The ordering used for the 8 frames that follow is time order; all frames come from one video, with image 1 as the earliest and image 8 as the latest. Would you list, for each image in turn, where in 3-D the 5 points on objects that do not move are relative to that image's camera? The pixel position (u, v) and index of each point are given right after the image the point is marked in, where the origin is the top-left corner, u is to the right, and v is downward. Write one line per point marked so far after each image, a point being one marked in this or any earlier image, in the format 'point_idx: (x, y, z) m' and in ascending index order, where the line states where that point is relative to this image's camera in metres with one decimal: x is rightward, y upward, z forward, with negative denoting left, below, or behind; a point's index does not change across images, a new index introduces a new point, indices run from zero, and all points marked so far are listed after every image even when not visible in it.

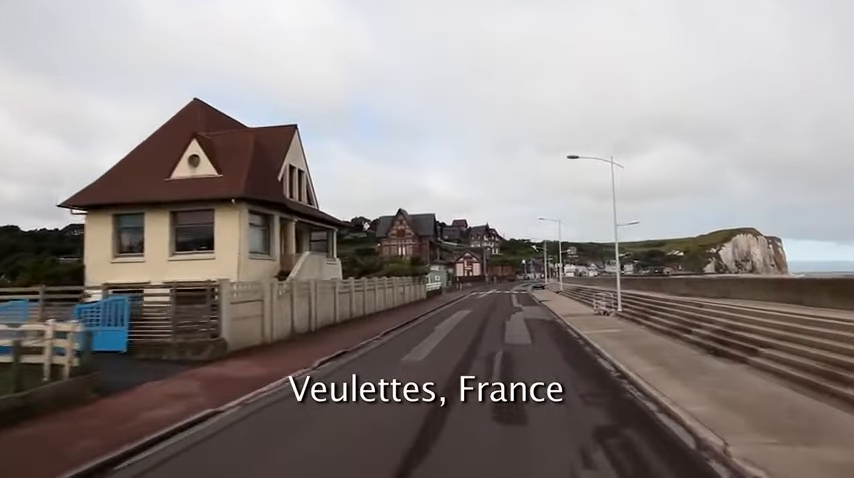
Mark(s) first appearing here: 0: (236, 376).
0: (-3.0, -2.3, +11.2) m
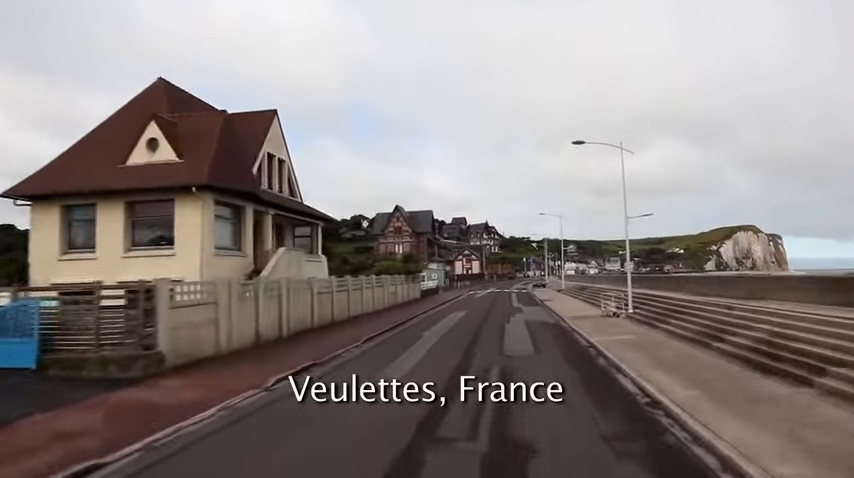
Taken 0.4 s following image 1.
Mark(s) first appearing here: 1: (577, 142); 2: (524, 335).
0: (-3.3, -2.2, +9.6) m
1: (+3.7, +2.4, +16.7) m
2: (+2.8, -2.7, +20.3) m
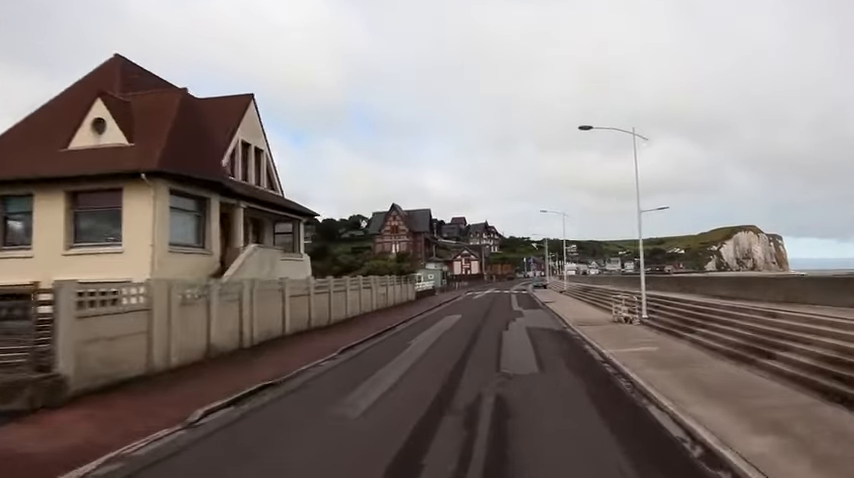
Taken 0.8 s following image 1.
0: (-3.5, -2.1, +7.9) m
1: (+3.5, +2.4, +15.0) m
2: (+2.6, -2.6, +18.6) m
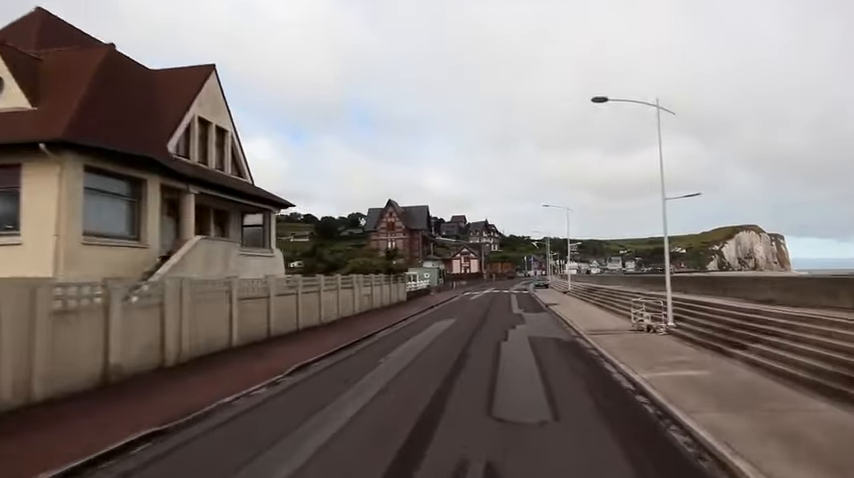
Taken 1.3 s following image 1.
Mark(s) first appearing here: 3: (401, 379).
0: (-3.8, -1.9, +5.6) m
1: (+3.2, +2.6, +12.7) m
2: (+2.3, -2.5, +16.3) m
3: (-0.6, -3.0, +14.0) m
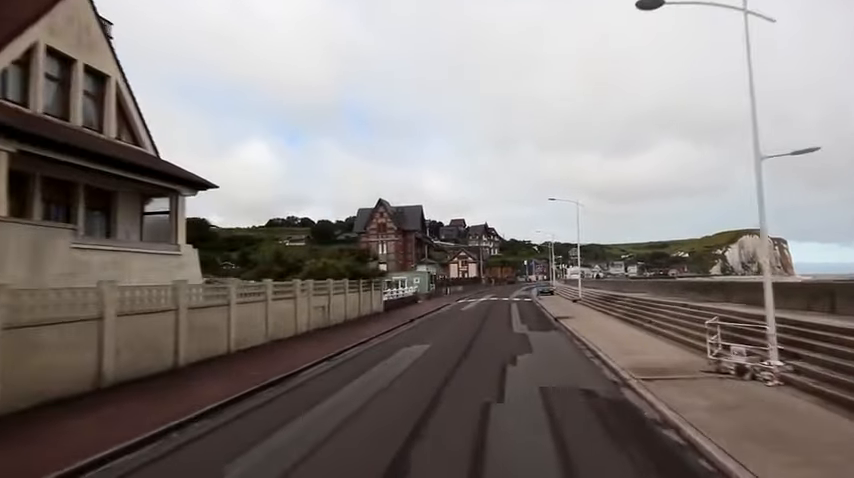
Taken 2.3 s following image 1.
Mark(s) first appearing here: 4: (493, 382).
0: (-4.4, -1.7, +0.9) m
1: (+2.6, +2.8, +8.0) m
2: (+1.7, -2.3, +11.6) m
3: (-1.2, -2.8, +9.3) m
4: (+1.0, -2.5, +11.9) m
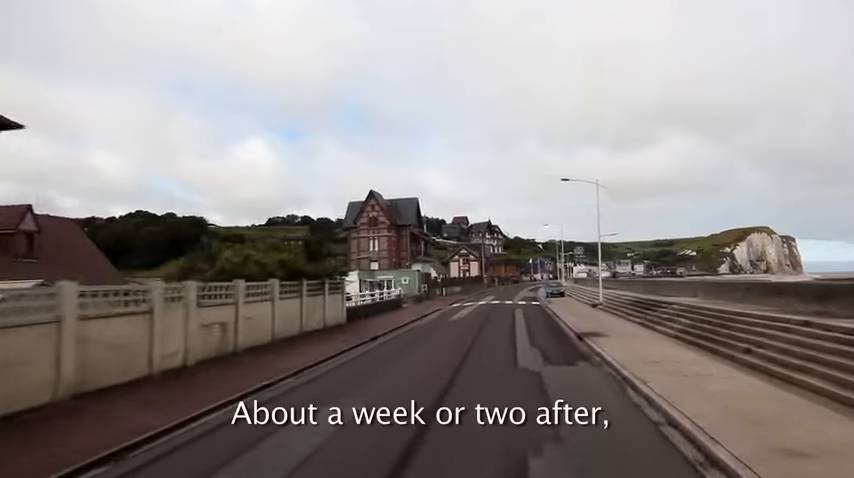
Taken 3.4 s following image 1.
0: (-5.1, -1.5, -4.4) m
1: (+1.9, +3.1, +2.7) m
2: (+1.1, -2.0, +6.3) m
3: (-1.8, -2.5, +3.9) m
4: (+0.4, -2.2, +6.5) m
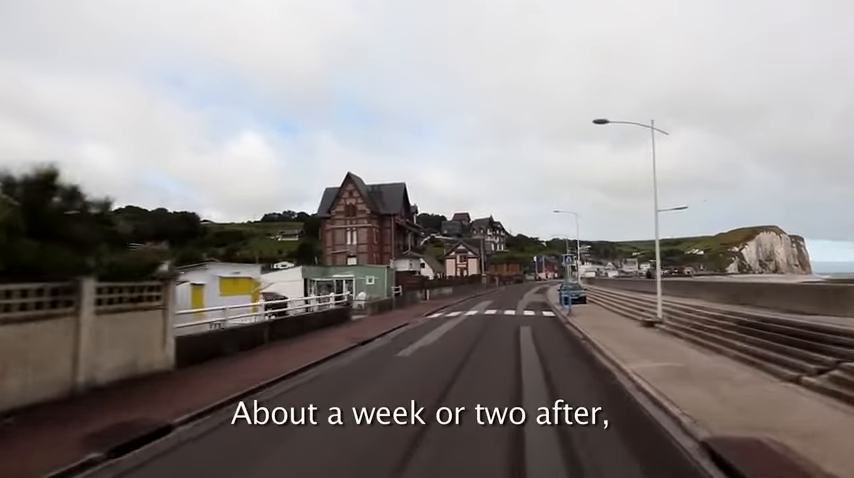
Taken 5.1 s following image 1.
0: (-6.2, -1.0, -13.0) m
1: (+0.9, +3.5, -5.9) m
2: (0.0, -1.6, -2.3) m
3: (-2.9, -2.0, -4.6) m
4: (-0.7, -1.7, -2.1) m
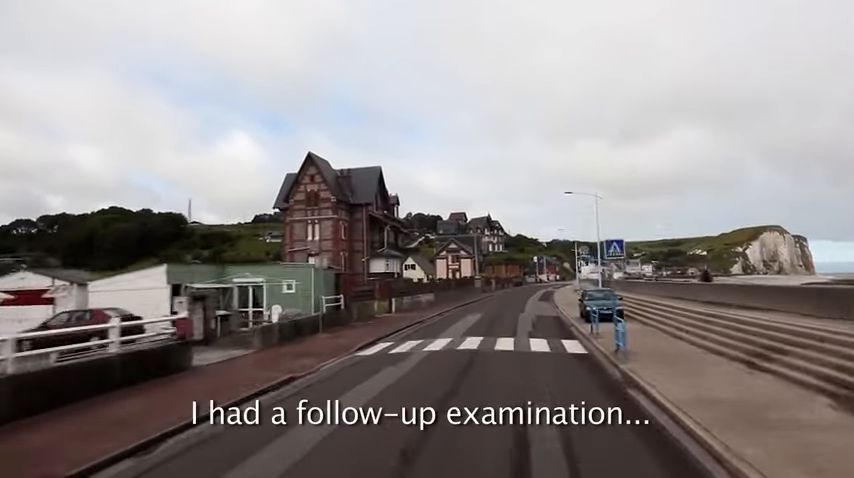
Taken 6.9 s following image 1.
0: (-7.3, -0.5, -21.8) m
1: (-0.3, +4.0, -14.7) m
2: (-1.1, -1.1, -11.1) m
3: (-4.0, -1.6, -13.4) m
4: (-1.8, -1.2, -10.9) m
